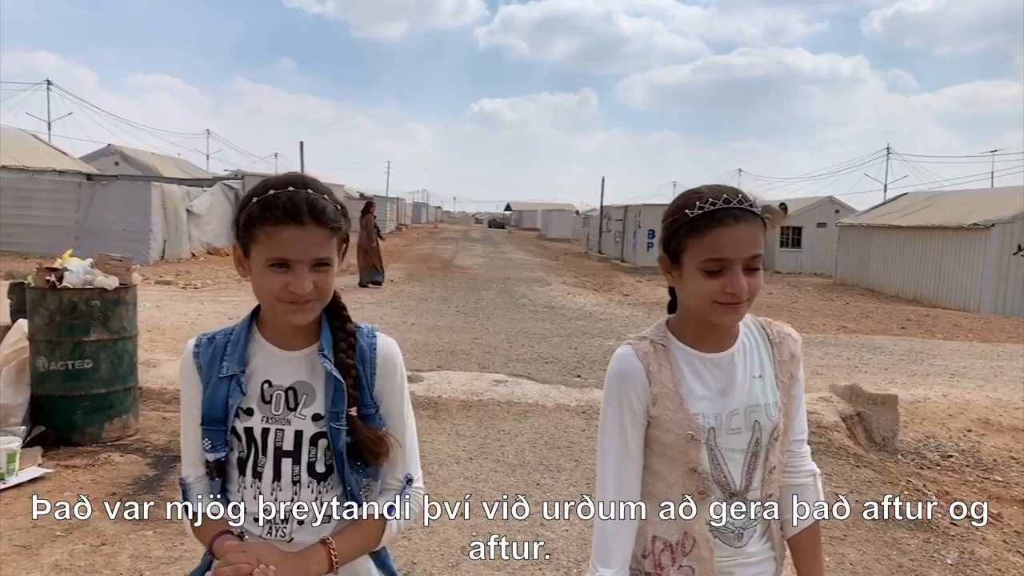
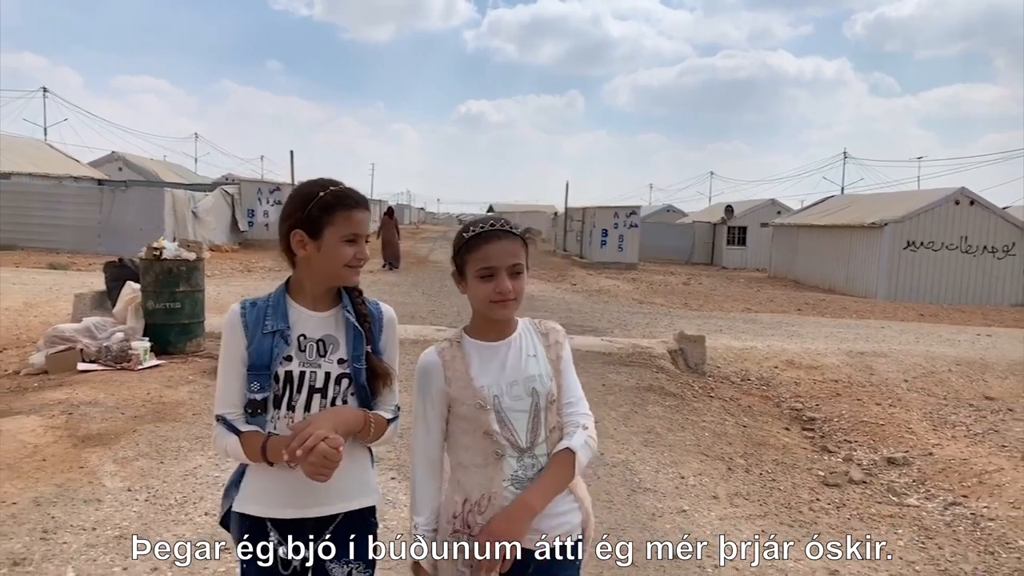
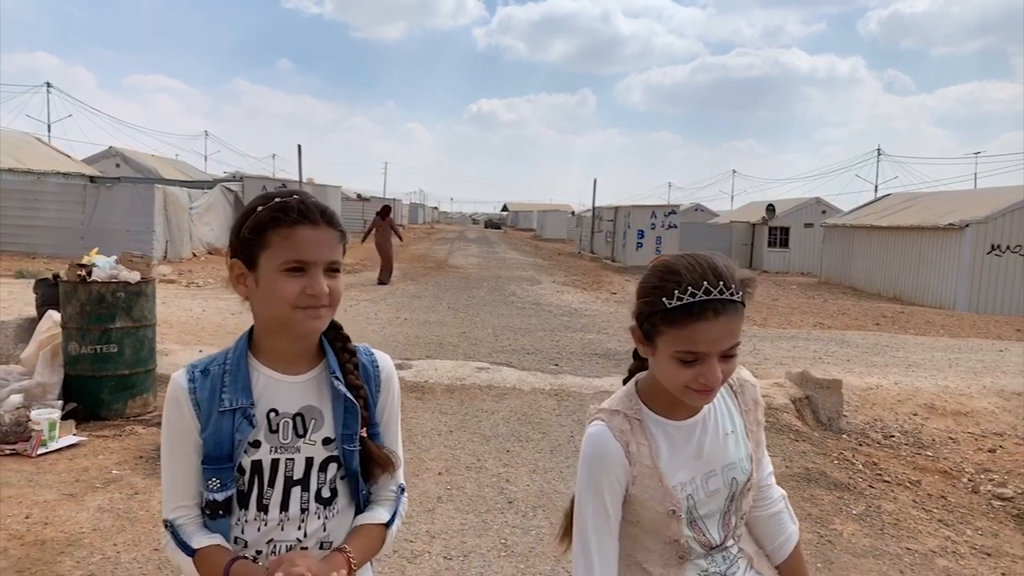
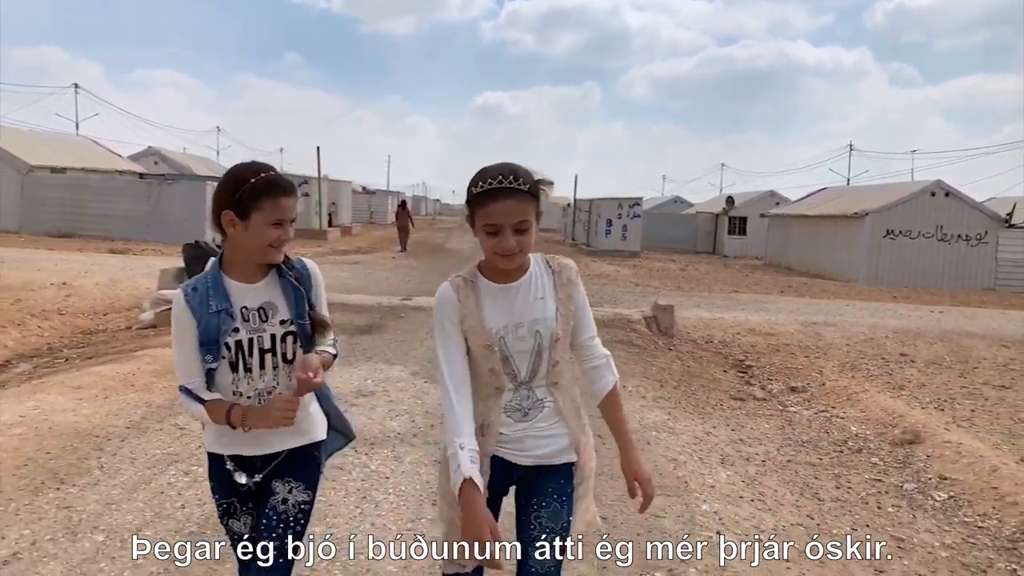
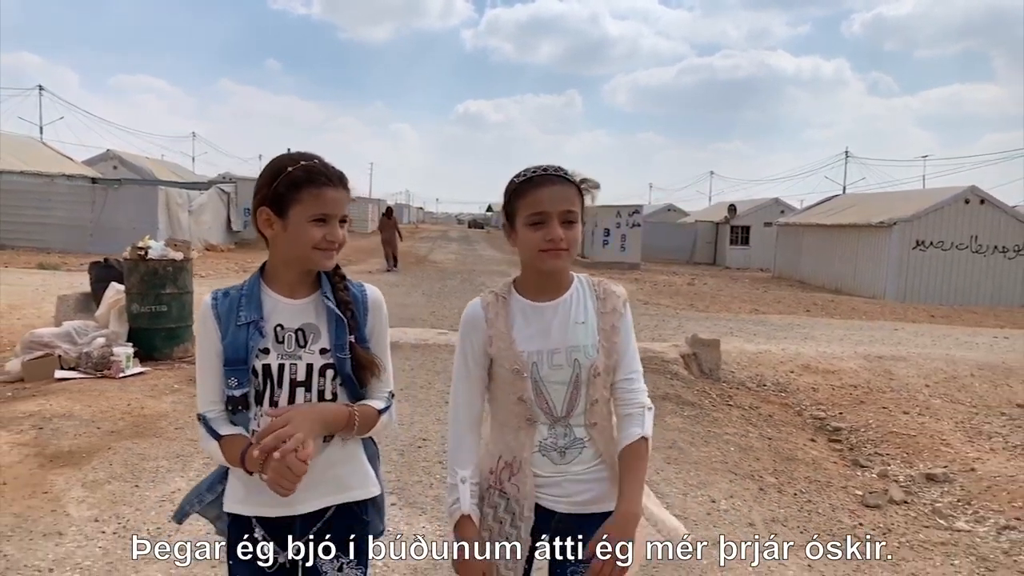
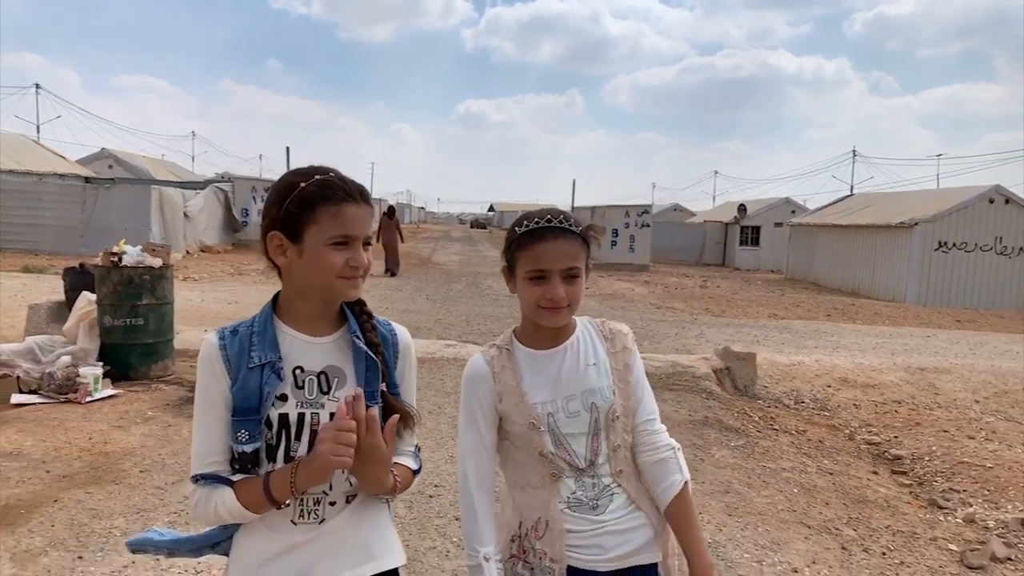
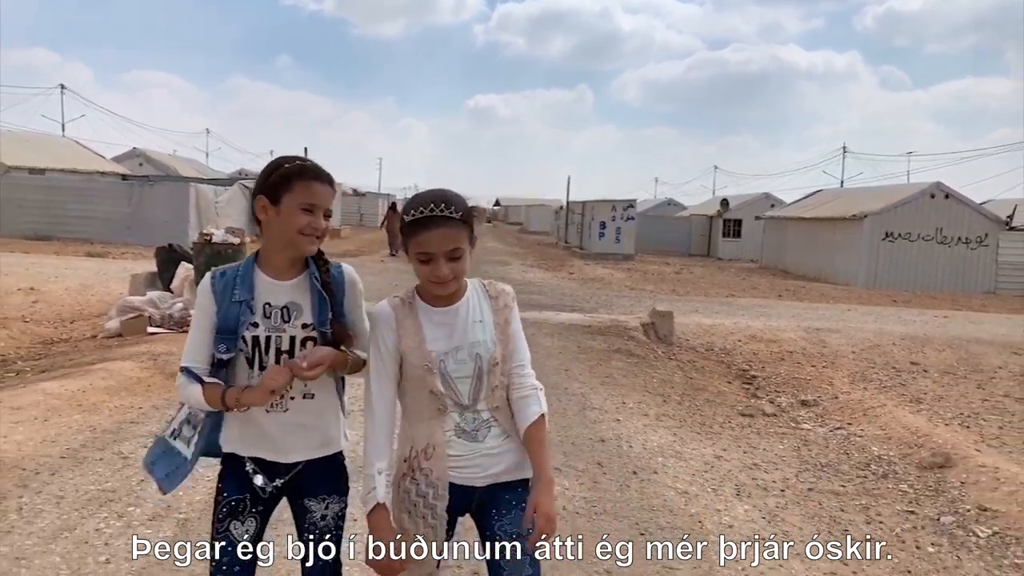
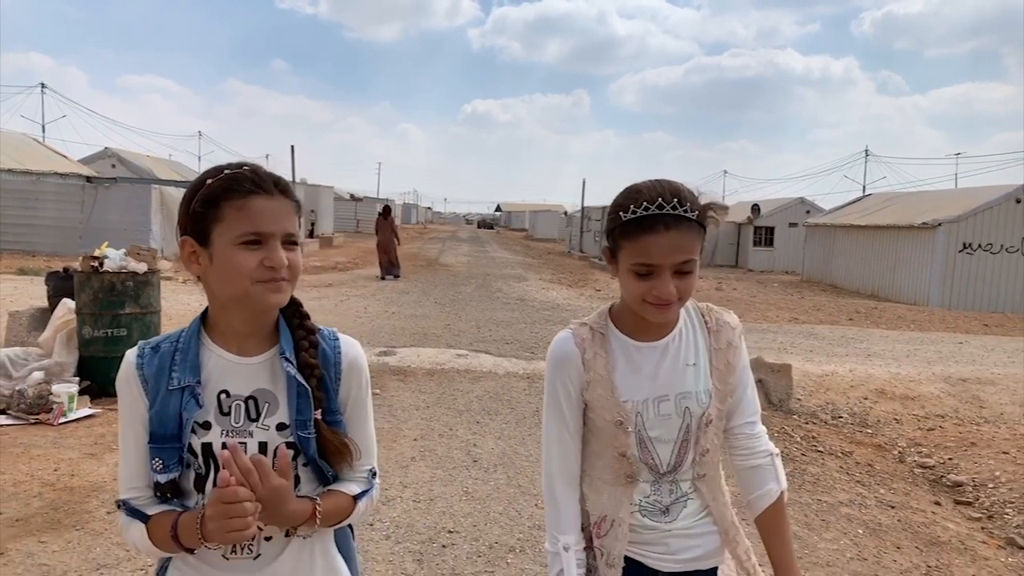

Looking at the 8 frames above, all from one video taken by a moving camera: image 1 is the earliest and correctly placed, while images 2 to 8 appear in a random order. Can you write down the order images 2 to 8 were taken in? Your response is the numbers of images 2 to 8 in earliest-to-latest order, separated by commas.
3, 8, 6, 5, 2, 7, 4
